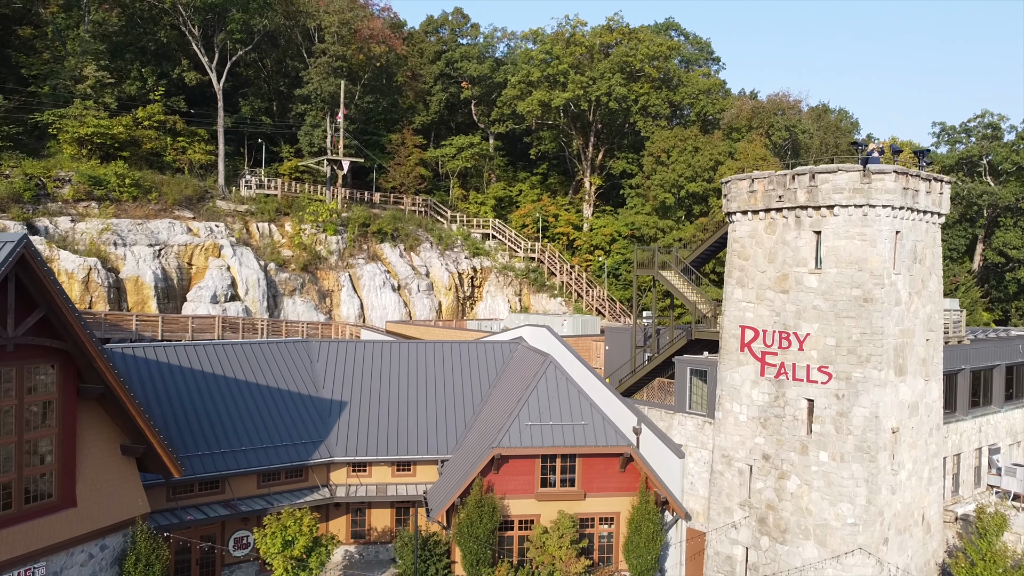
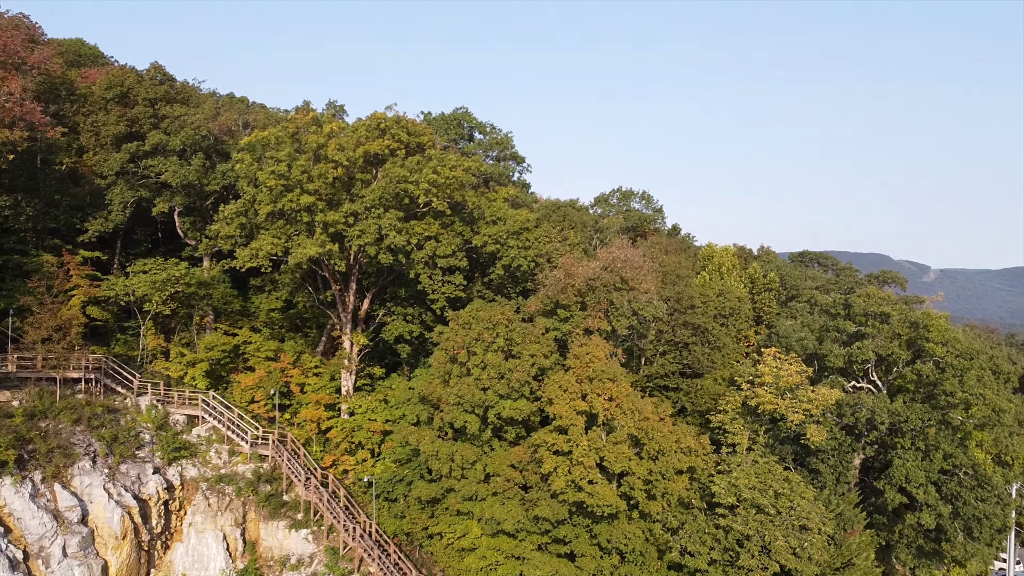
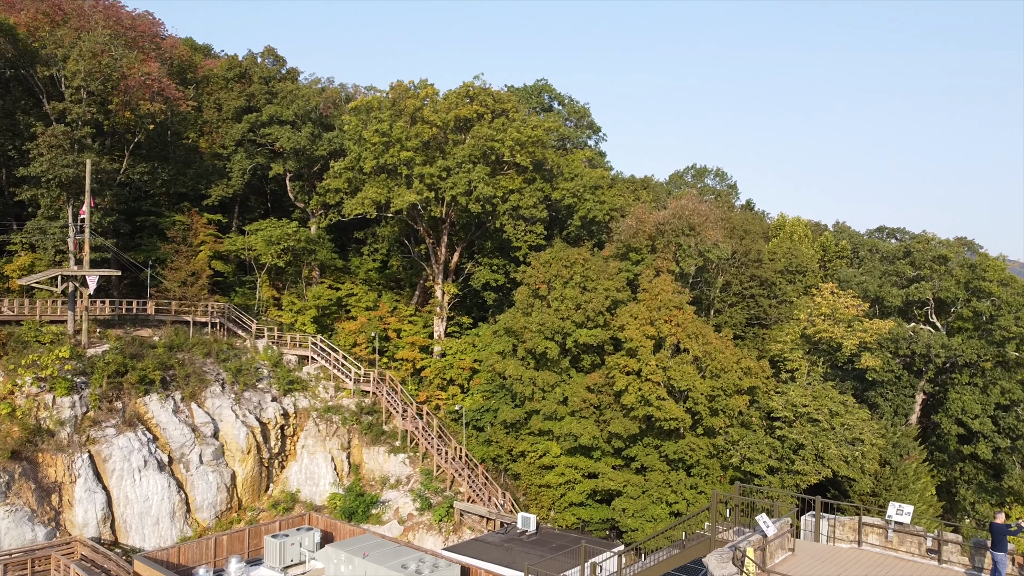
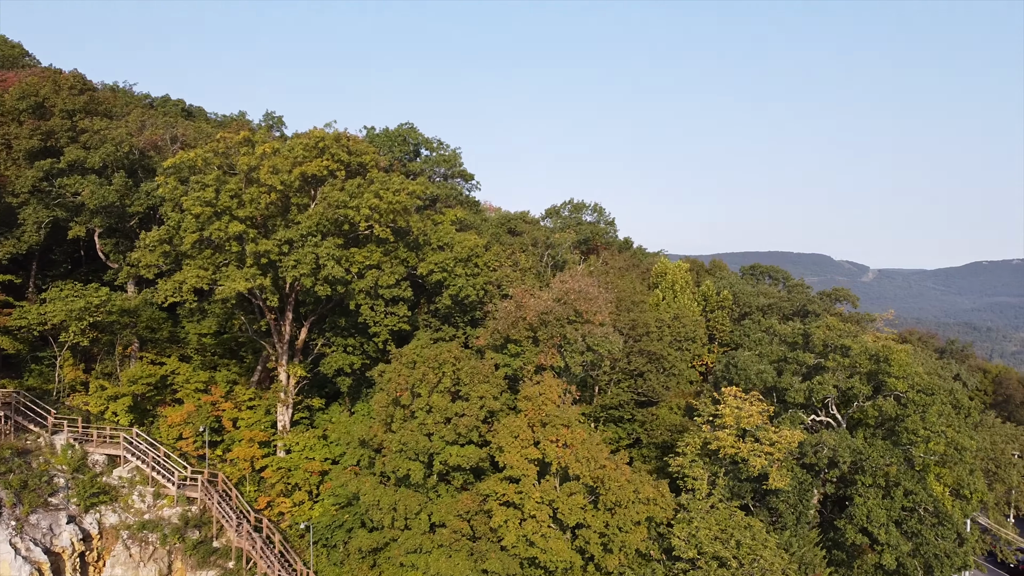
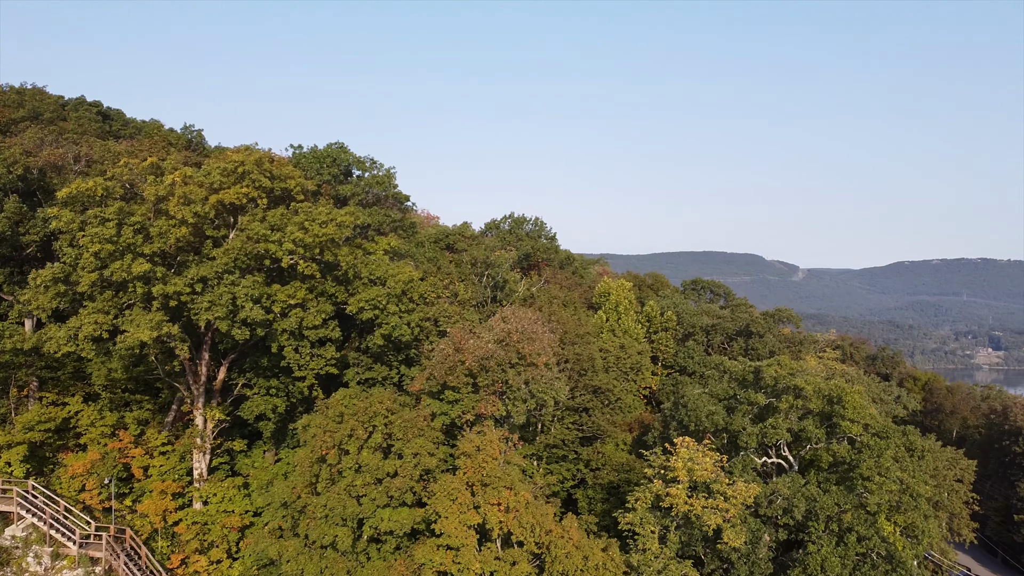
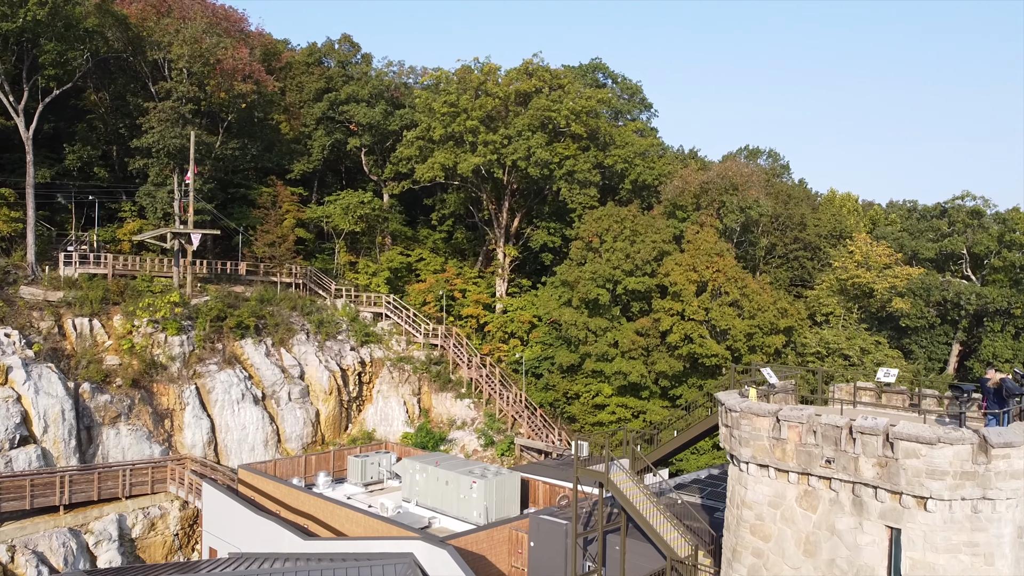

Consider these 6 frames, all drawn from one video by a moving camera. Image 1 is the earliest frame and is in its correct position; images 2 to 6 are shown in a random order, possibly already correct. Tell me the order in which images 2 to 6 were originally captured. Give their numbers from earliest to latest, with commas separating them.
6, 3, 2, 4, 5
